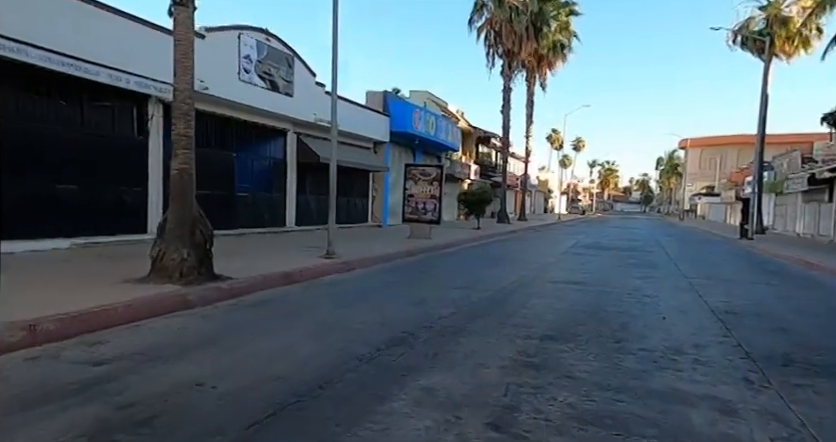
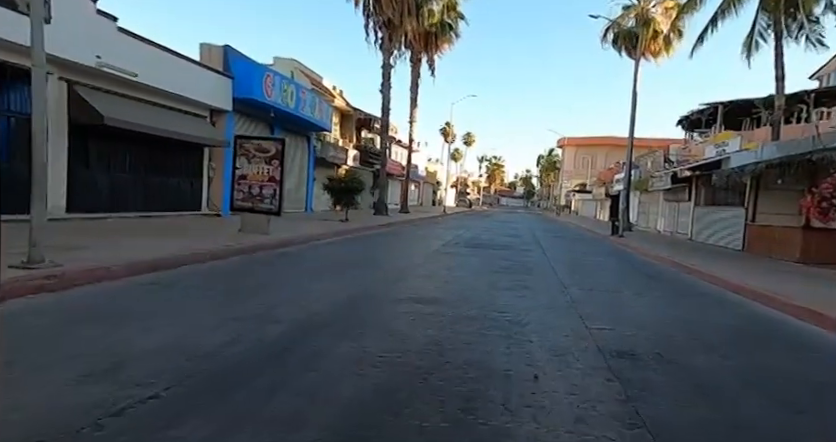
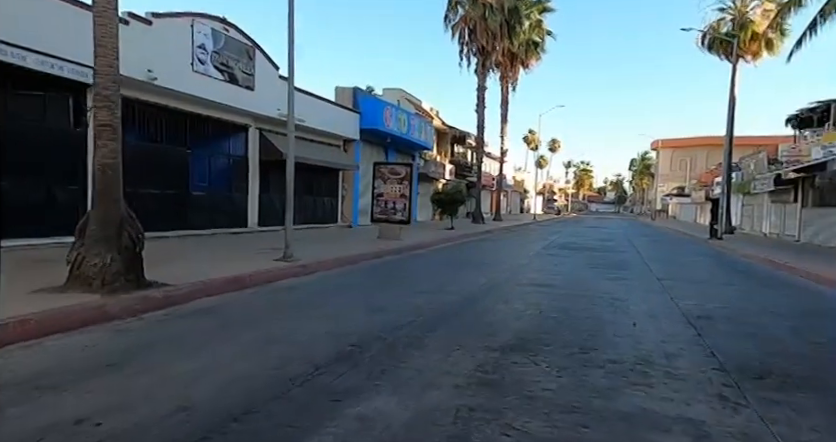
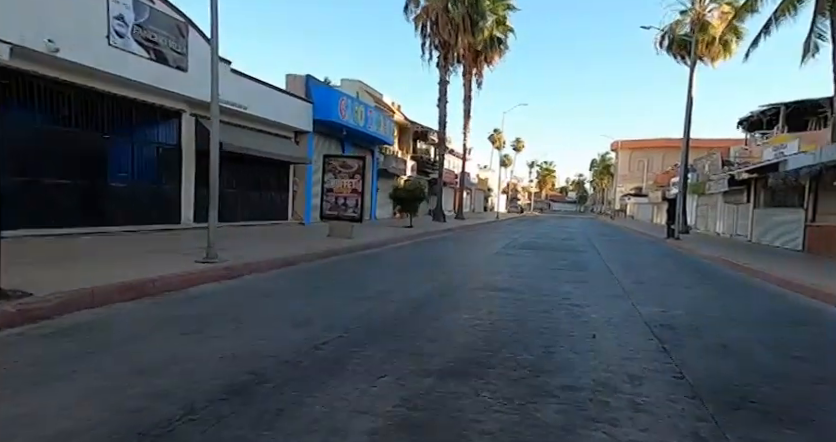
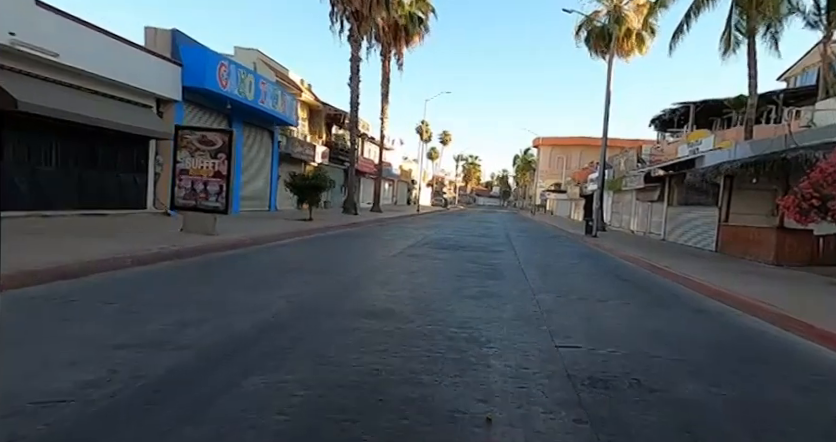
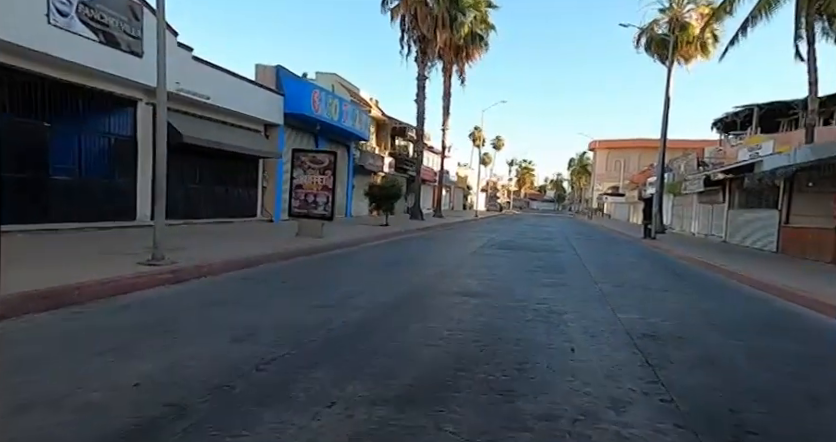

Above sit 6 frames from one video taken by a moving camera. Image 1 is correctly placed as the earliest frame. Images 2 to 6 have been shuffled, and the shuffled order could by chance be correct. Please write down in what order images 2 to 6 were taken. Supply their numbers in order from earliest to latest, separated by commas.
3, 4, 6, 2, 5
